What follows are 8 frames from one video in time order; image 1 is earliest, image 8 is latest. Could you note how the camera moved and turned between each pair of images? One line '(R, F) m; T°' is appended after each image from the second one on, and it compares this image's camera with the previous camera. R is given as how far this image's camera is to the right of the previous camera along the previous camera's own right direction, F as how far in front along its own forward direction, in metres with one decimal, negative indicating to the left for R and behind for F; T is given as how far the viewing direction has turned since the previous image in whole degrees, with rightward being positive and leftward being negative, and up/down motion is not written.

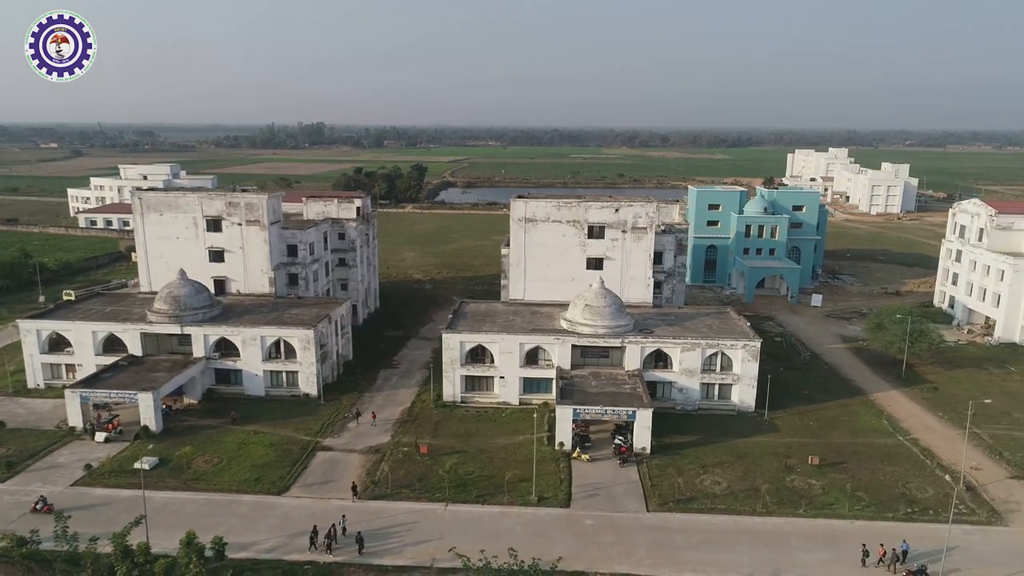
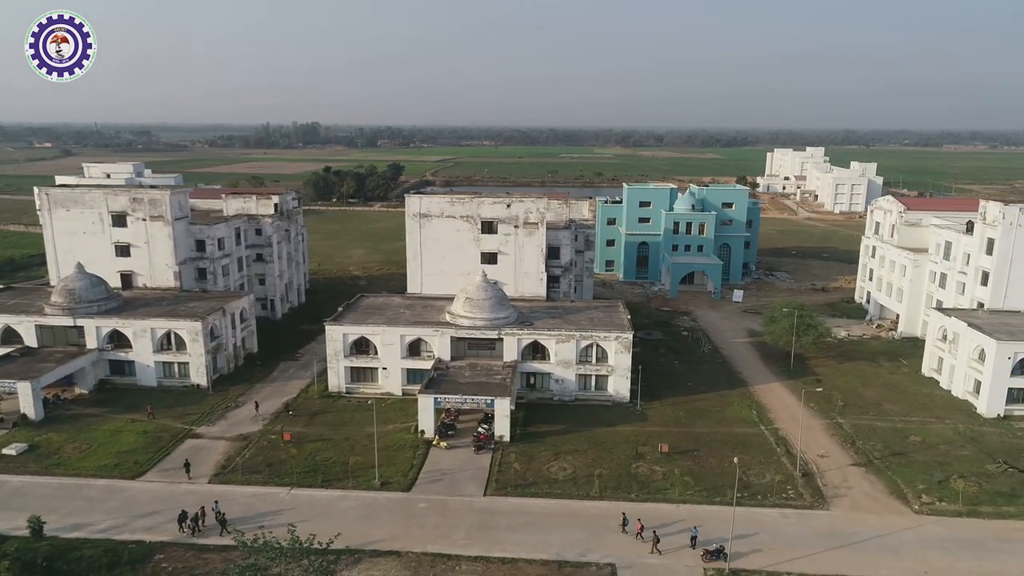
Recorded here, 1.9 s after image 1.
(+6.1, -0.8) m; 0°
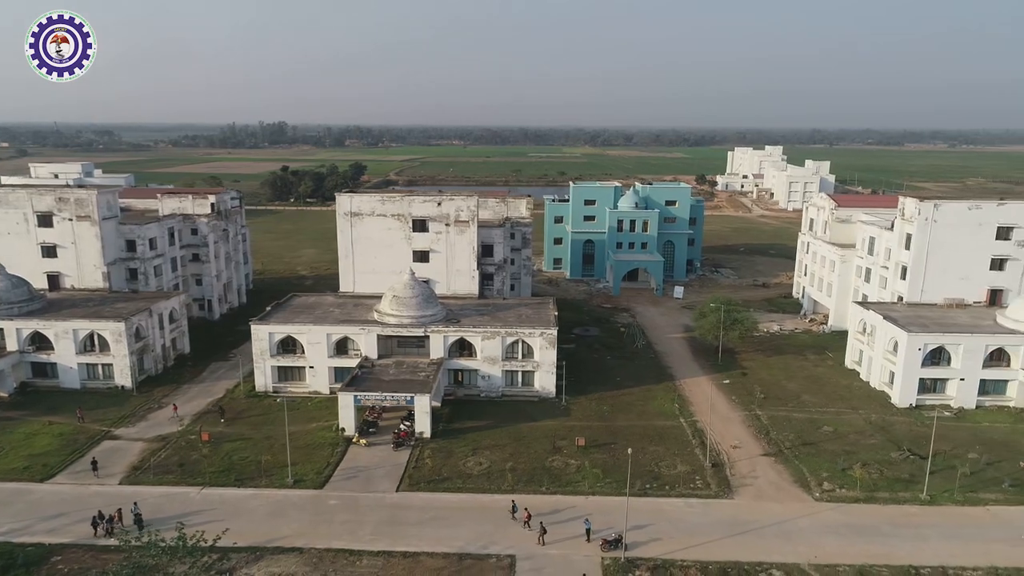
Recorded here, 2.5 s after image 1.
(+2.4, -0.3) m; +2°
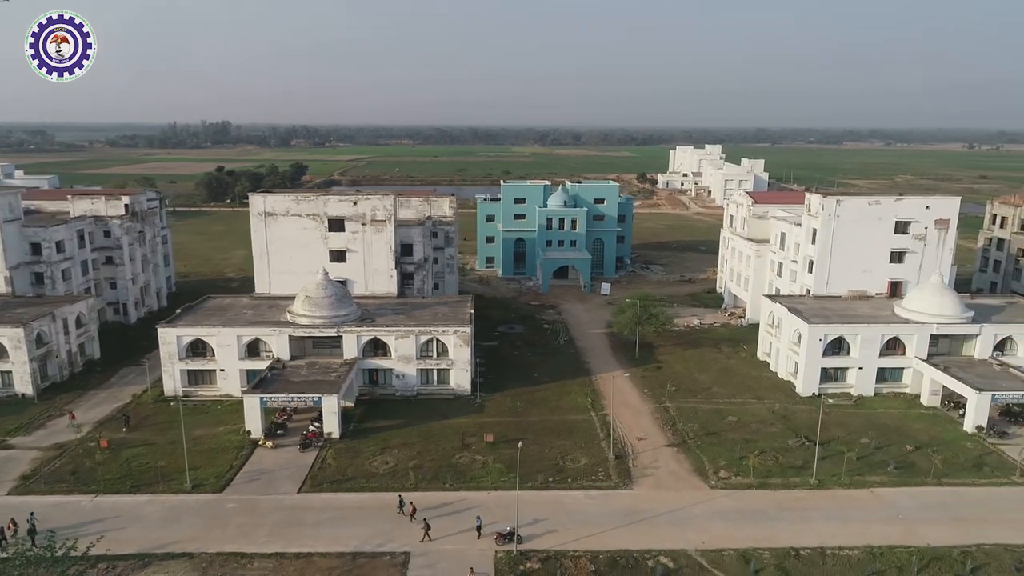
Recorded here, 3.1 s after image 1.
(+2.1, -0.2) m; +4°
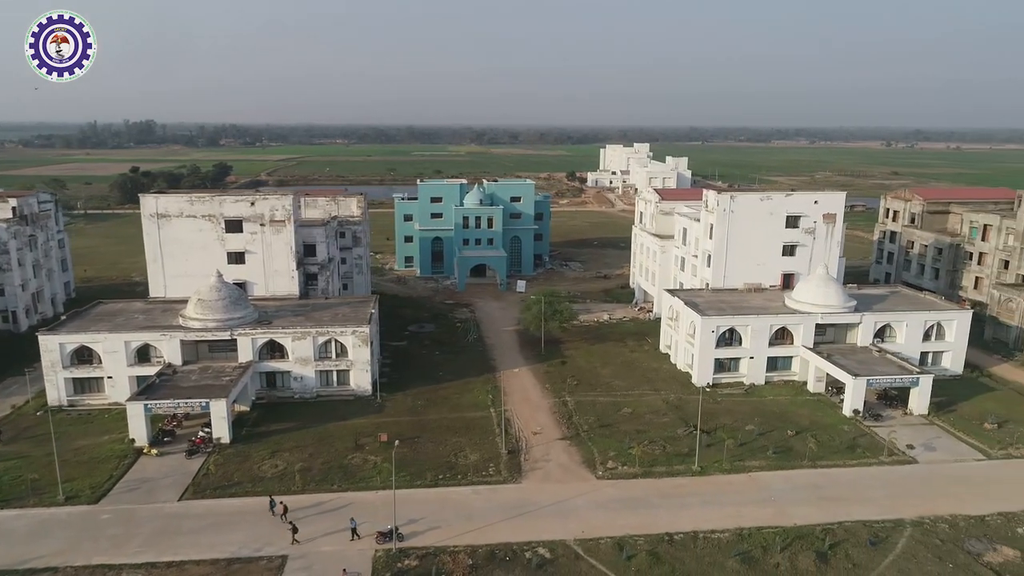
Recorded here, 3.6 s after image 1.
(+2.2, -0.2) m; +5°
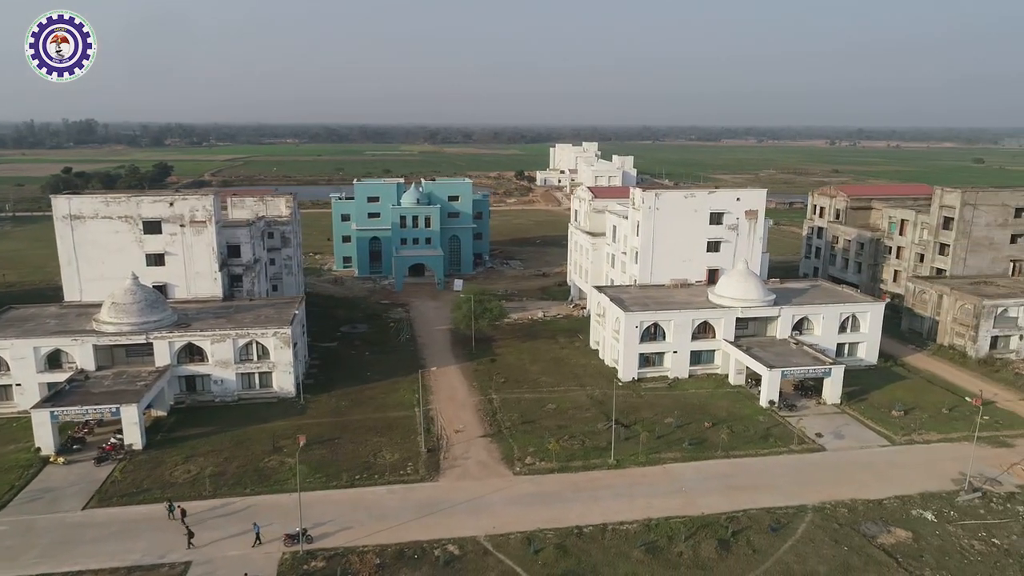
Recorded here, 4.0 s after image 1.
(+1.7, -0.2) m; +3°
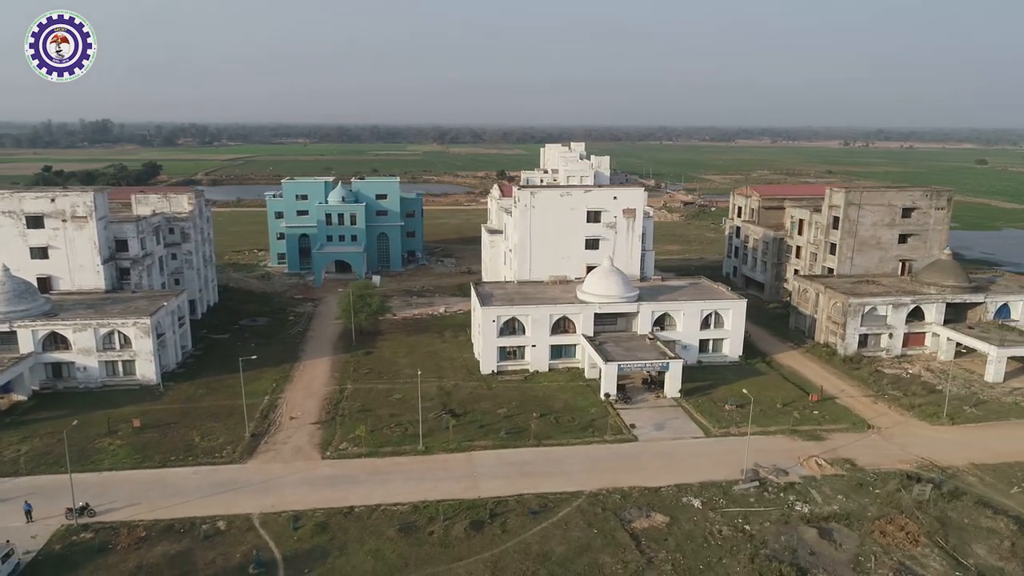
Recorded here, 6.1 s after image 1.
(+8.7, -1.1) m; -2°
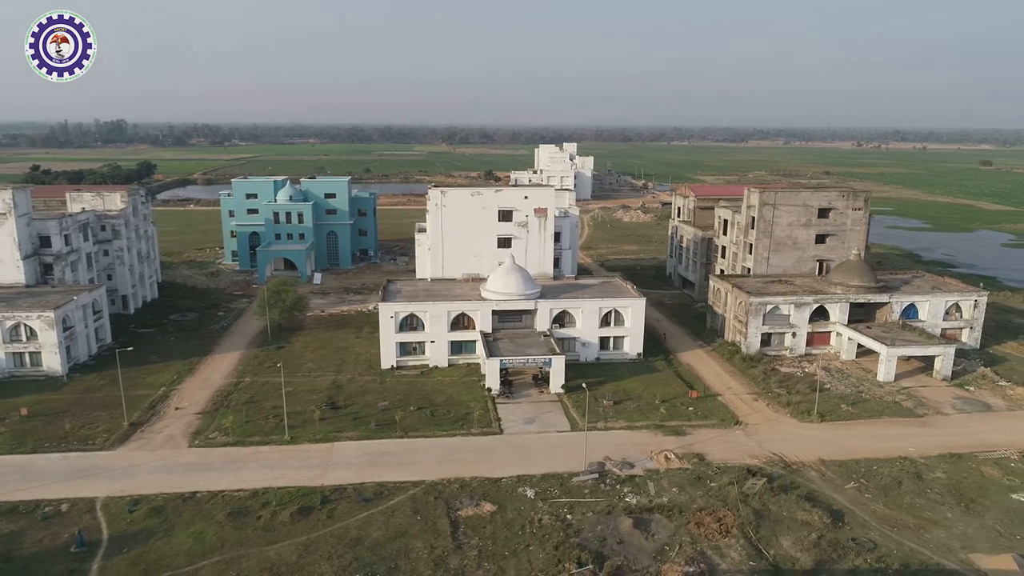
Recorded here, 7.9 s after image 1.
(+6.7, -0.7) m; -1°
